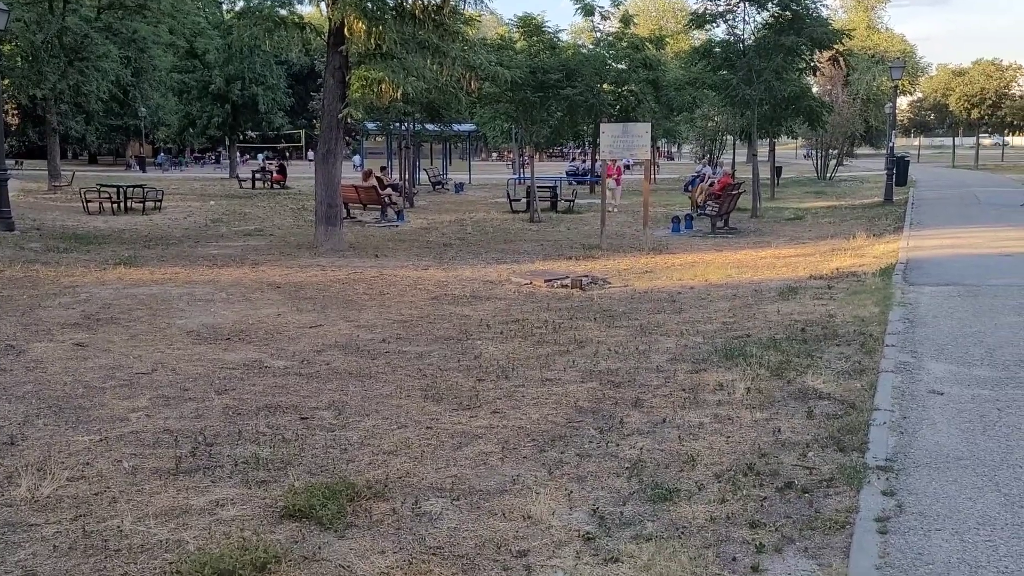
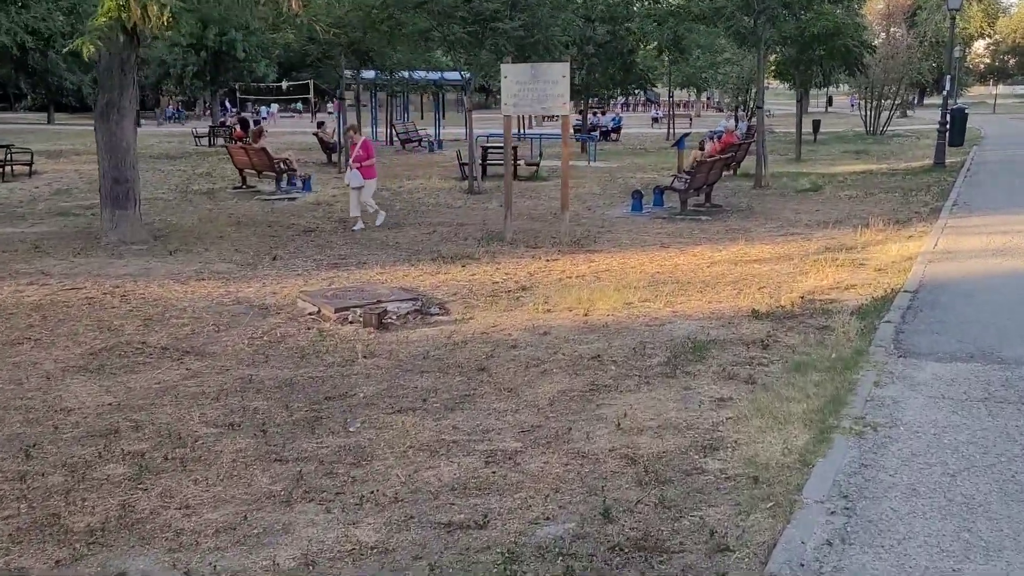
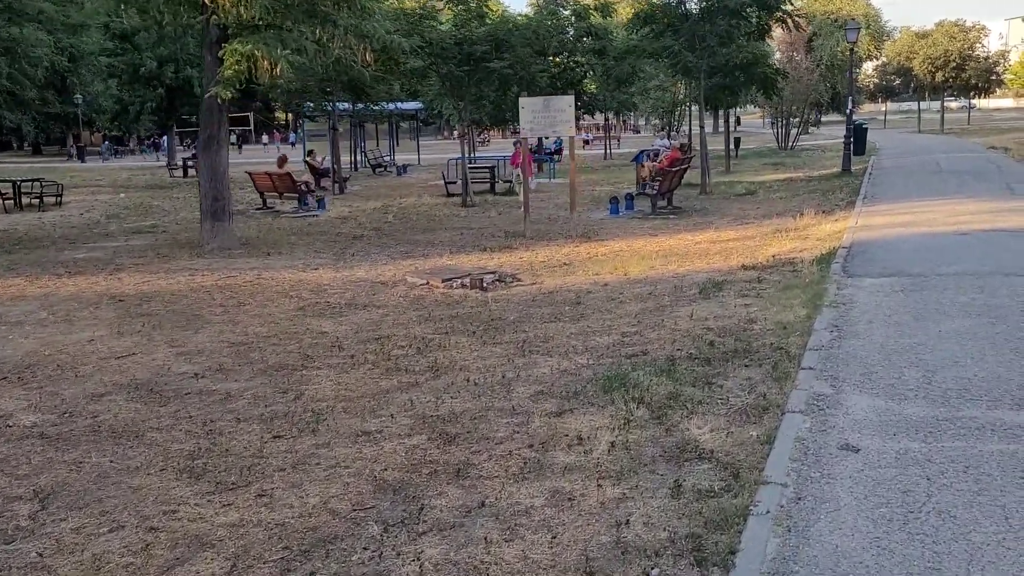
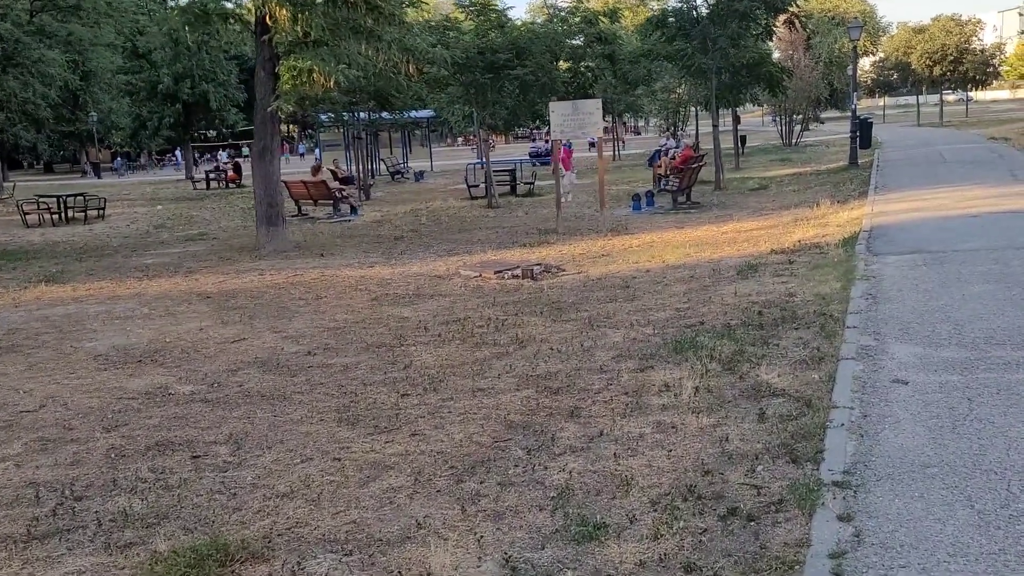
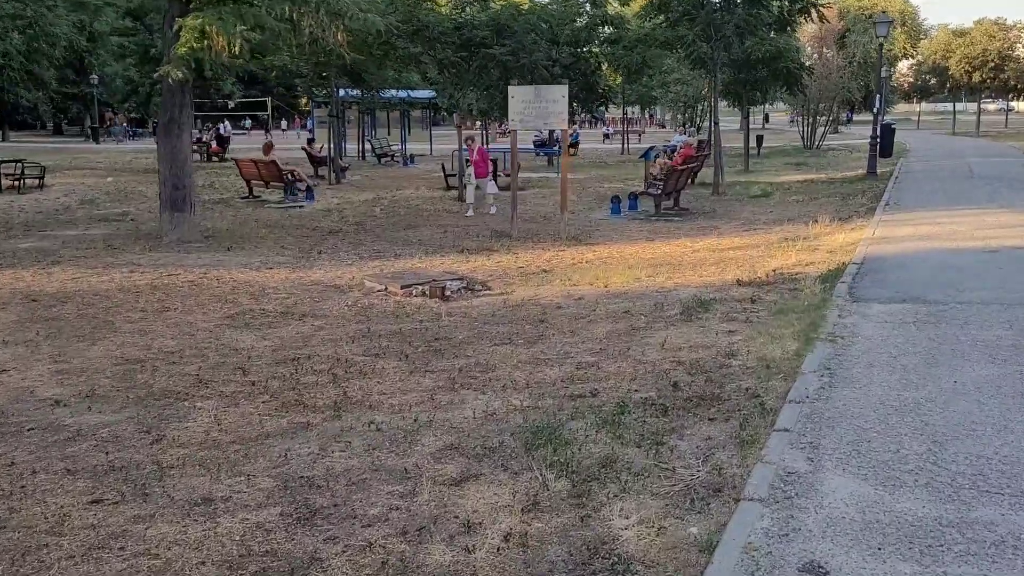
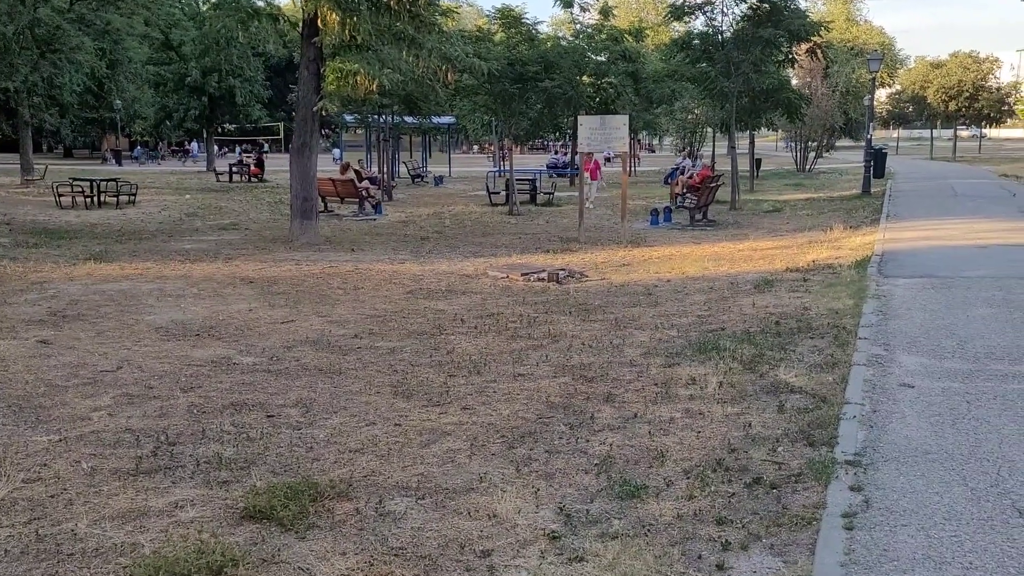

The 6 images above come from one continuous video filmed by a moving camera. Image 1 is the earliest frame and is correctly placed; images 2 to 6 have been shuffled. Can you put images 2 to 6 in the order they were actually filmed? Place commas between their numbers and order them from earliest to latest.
6, 4, 3, 5, 2
